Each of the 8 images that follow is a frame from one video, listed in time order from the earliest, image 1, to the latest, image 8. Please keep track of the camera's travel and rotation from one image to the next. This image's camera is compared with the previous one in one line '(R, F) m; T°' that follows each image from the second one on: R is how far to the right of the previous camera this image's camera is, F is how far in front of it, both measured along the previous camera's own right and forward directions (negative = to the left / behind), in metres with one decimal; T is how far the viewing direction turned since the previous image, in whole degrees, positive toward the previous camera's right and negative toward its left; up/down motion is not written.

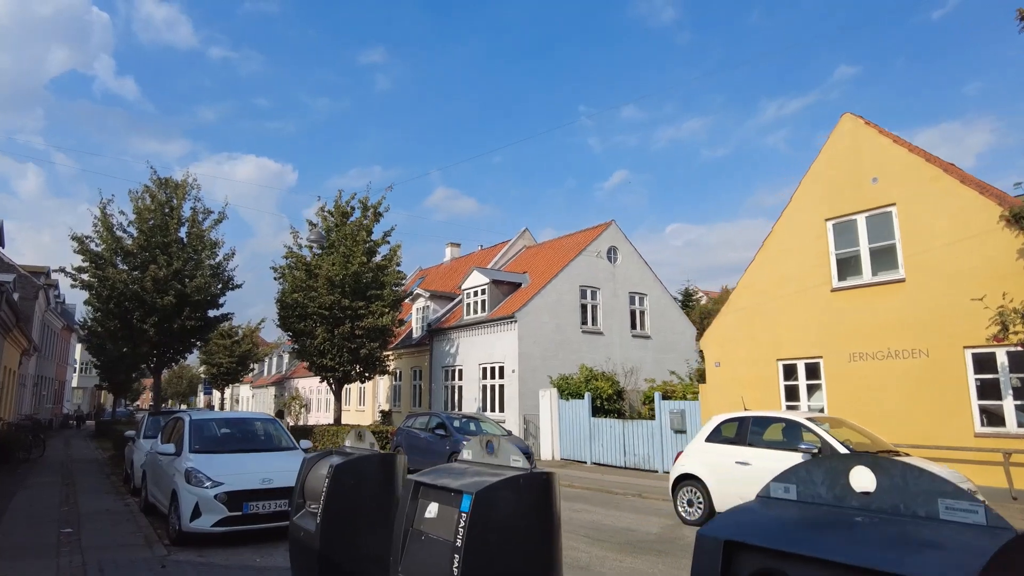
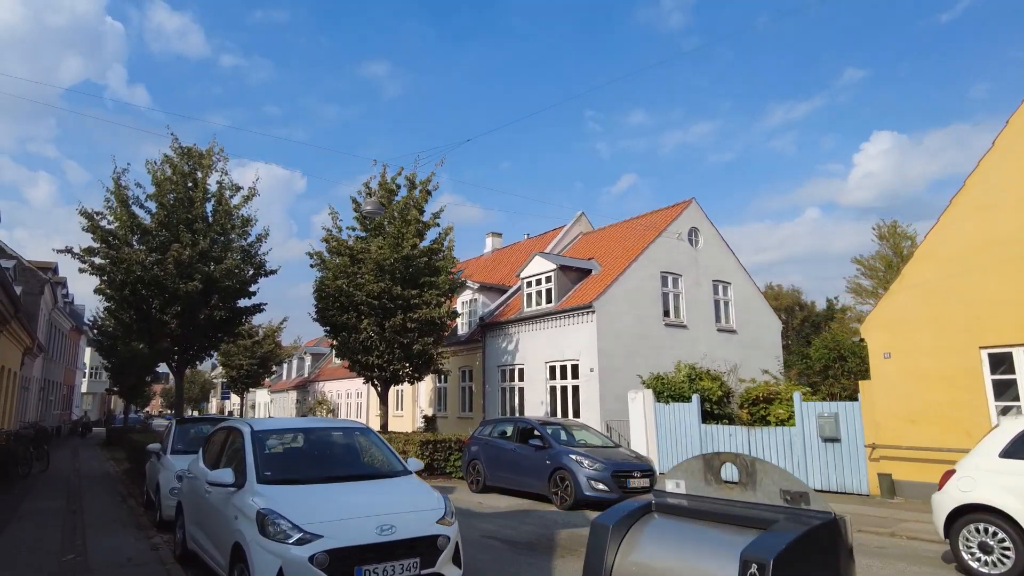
(-1.8, +2.8) m; -1°
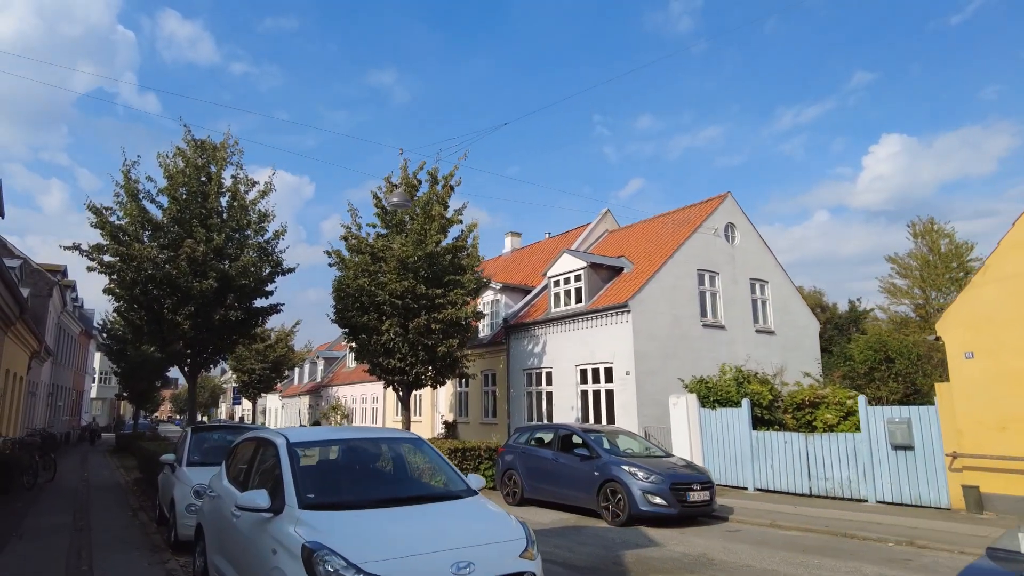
(-0.5, +0.9) m; -1°
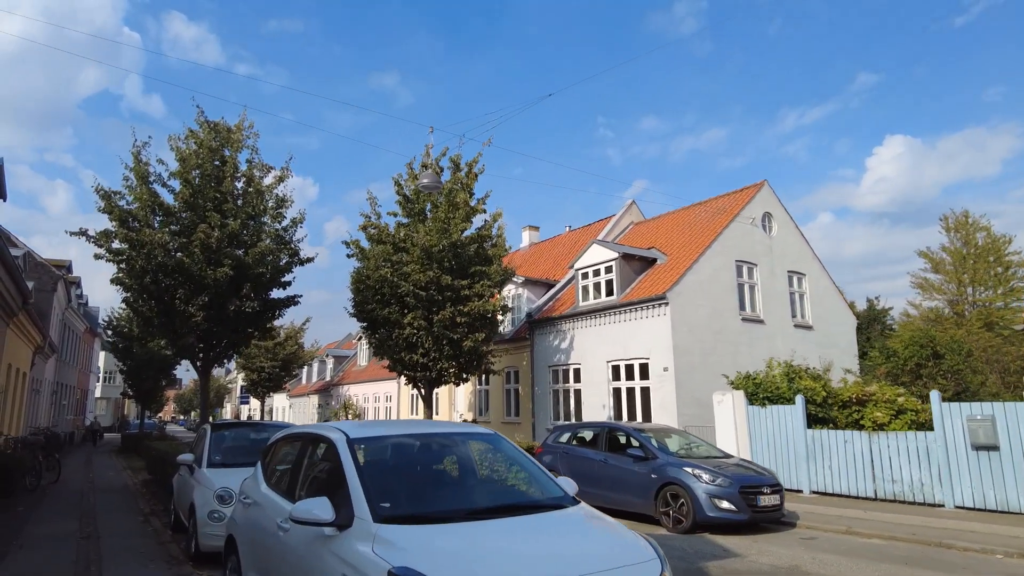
(-0.6, +0.9) m; 0°
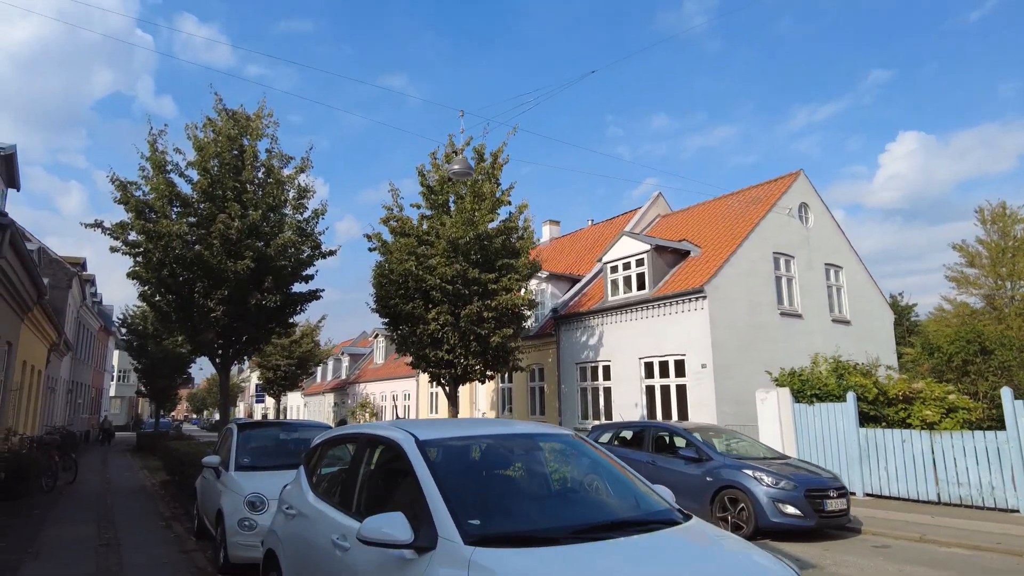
(-0.4, +0.6) m; -1°
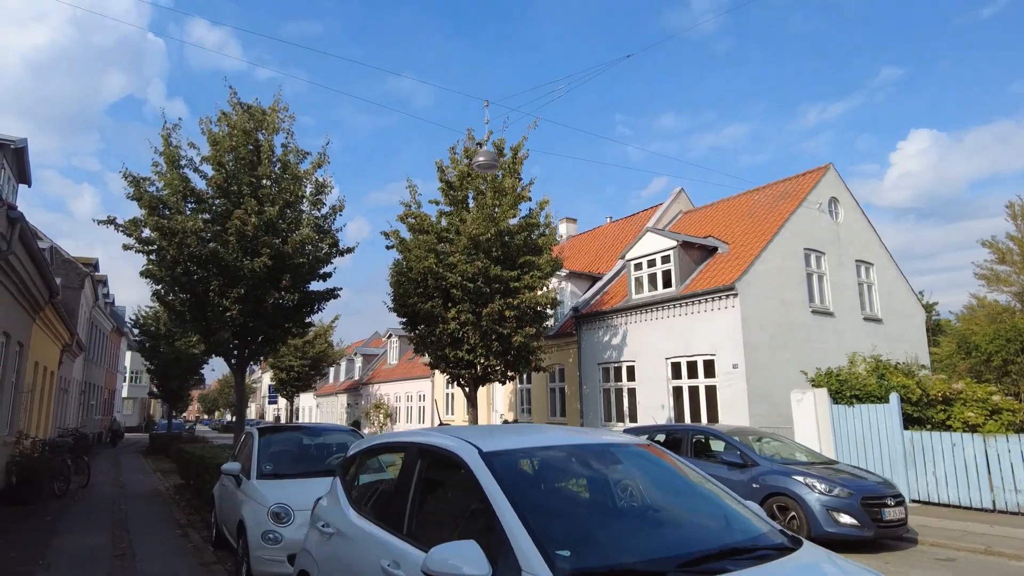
(-0.3, +0.5) m; -1°
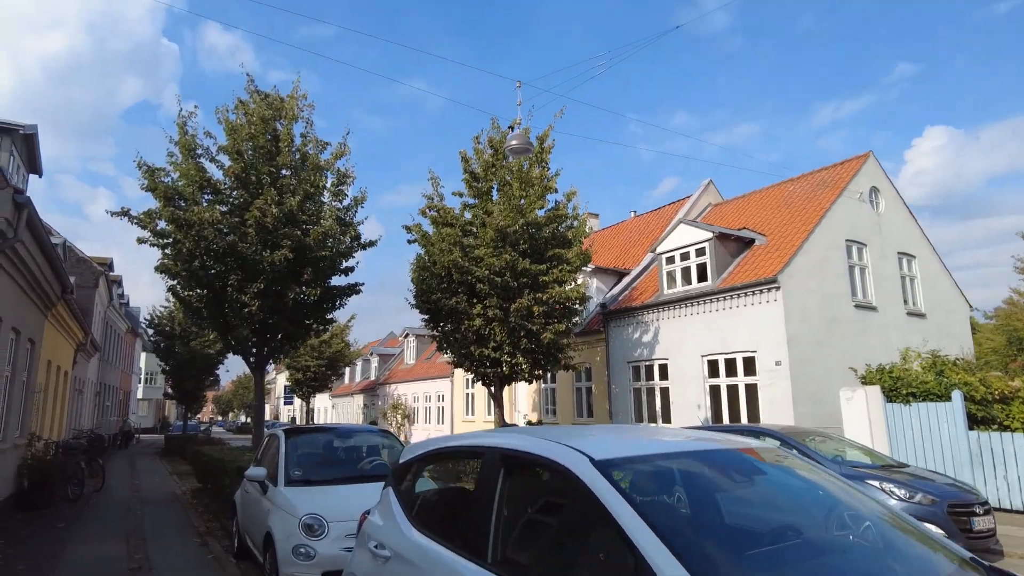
(-0.4, +0.6) m; -1°
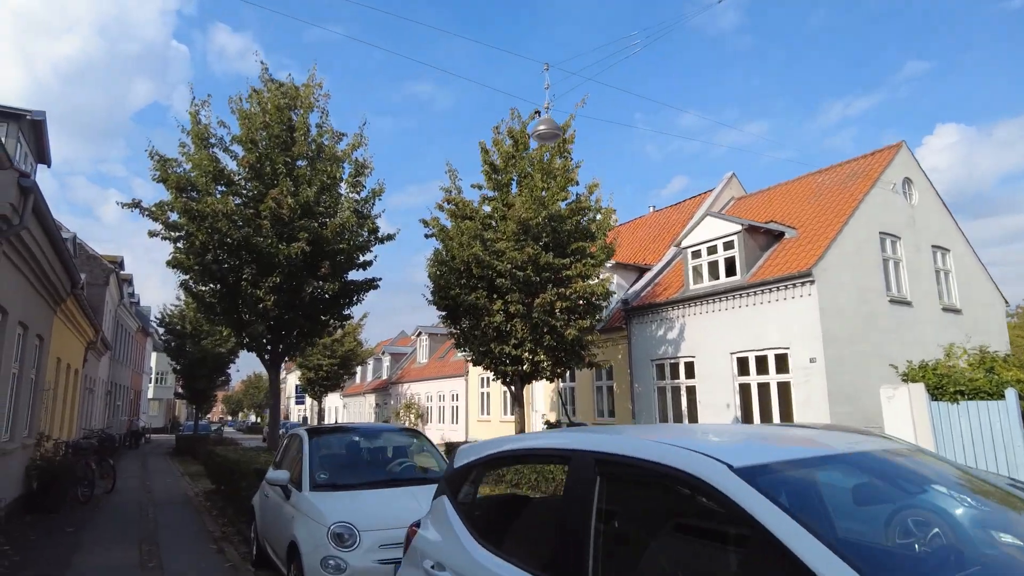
(-0.3, +0.5) m; -1°
